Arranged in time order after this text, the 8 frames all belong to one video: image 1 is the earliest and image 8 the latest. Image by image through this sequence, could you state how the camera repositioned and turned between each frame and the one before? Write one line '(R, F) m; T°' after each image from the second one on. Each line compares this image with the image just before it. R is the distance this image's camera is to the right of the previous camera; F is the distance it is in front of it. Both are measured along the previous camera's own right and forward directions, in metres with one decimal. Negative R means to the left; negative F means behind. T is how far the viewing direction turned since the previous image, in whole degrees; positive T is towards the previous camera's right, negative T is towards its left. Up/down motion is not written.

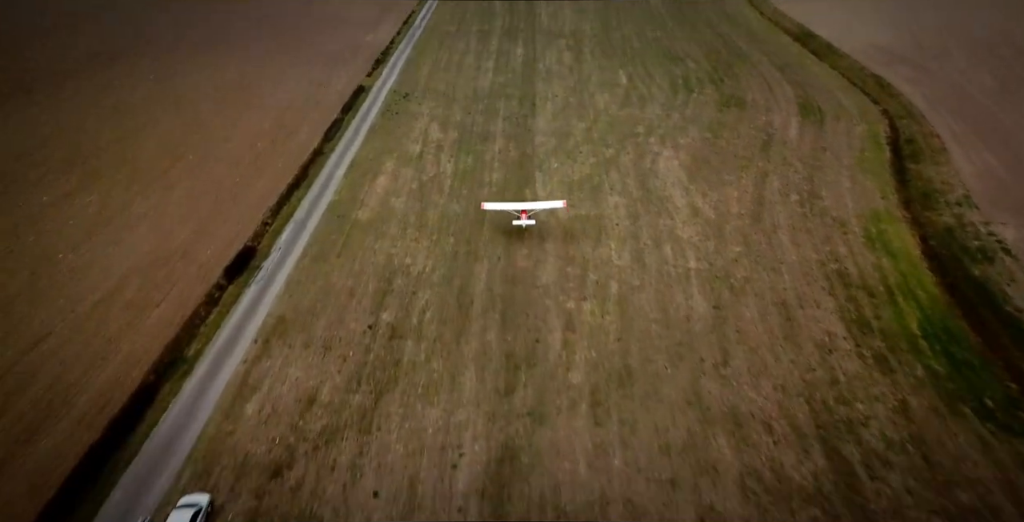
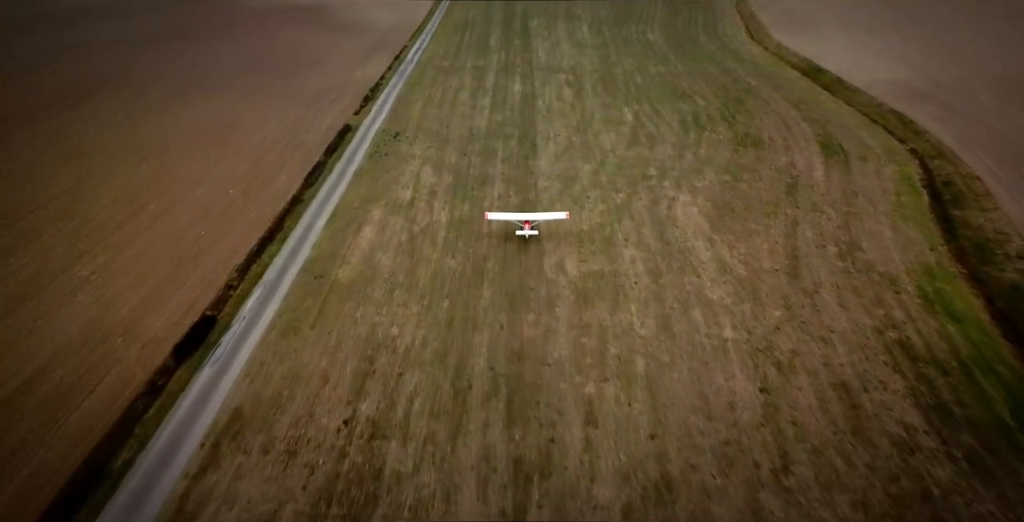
(-0.3, +2.1) m; +1°
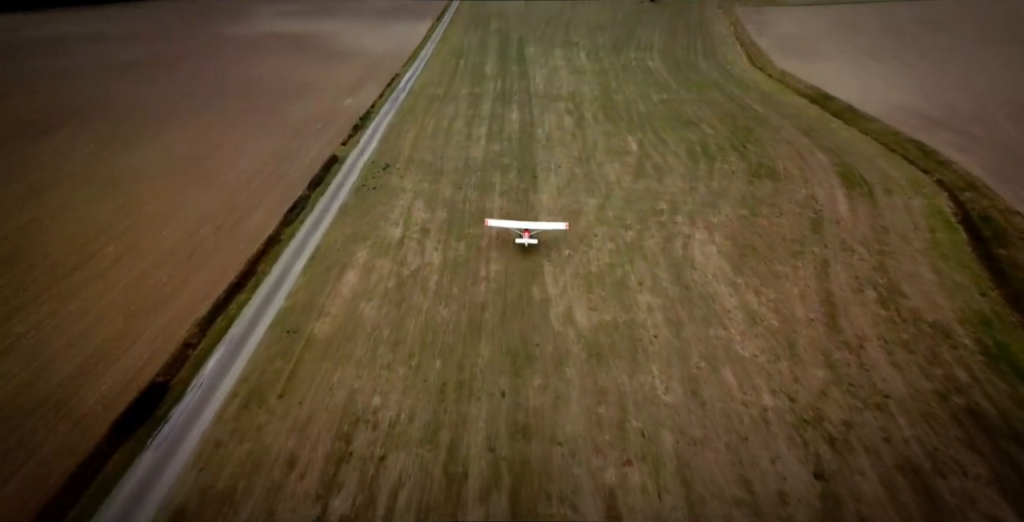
(-0.2, +1.7) m; +1°
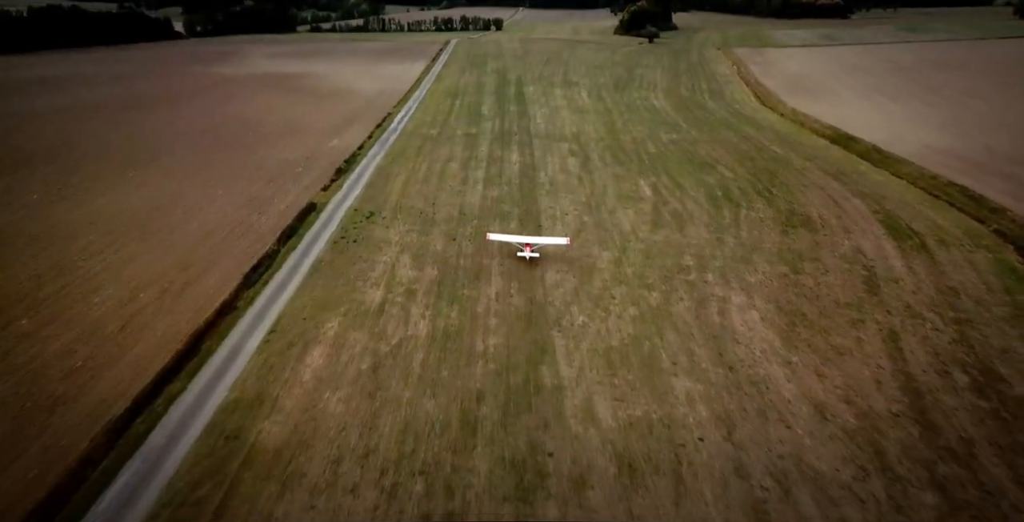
(-0.2, +2.6) m; 0°
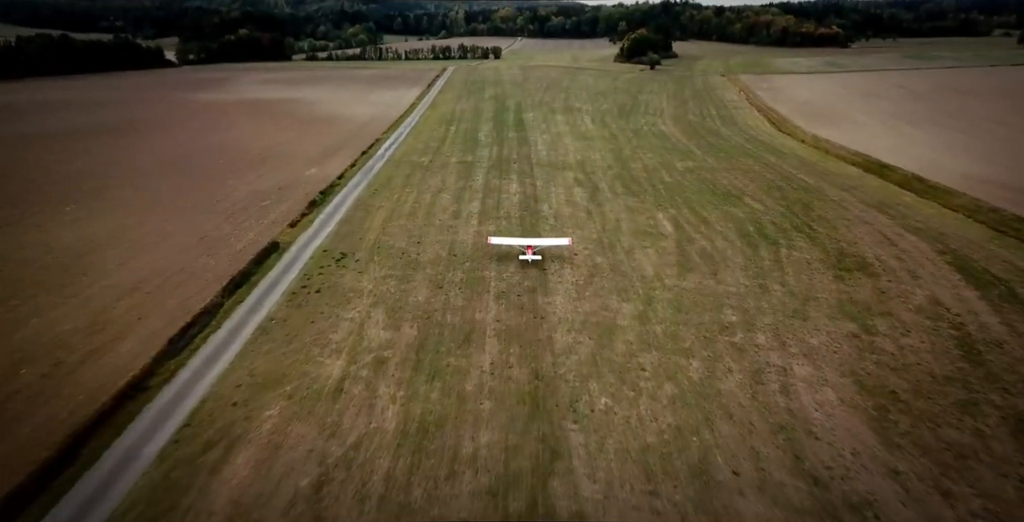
(0.0, +3.1) m; 0°
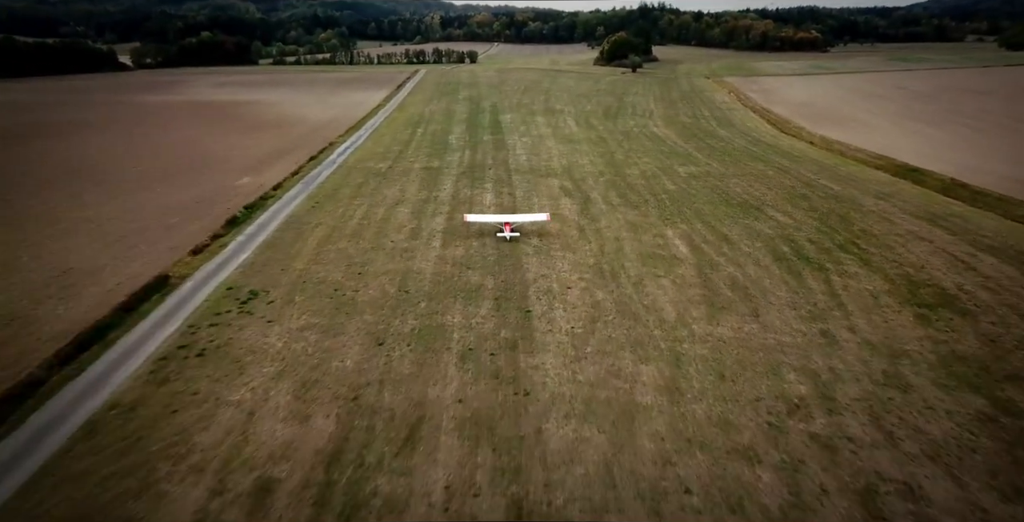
(+0.3, +4.2) m; +2°
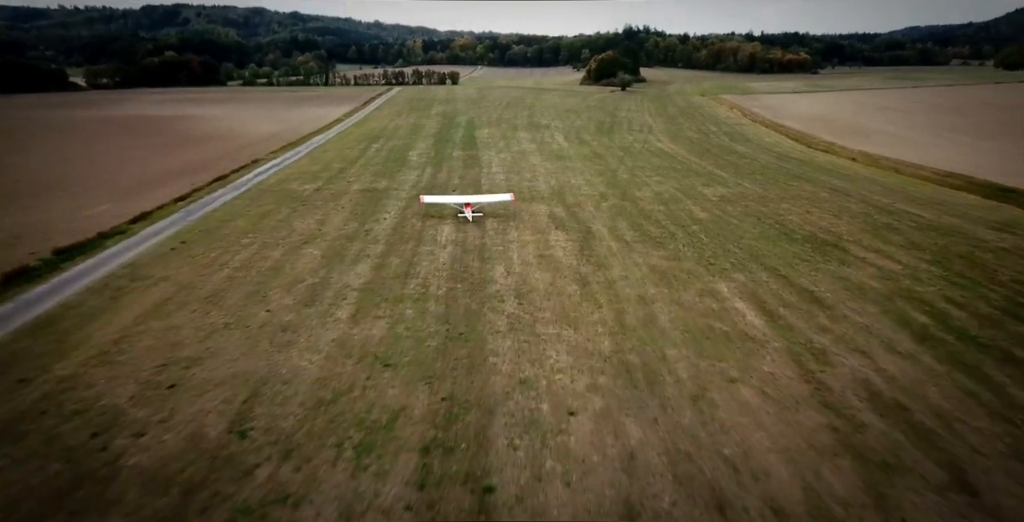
(+0.6, +6.1) m; +2°
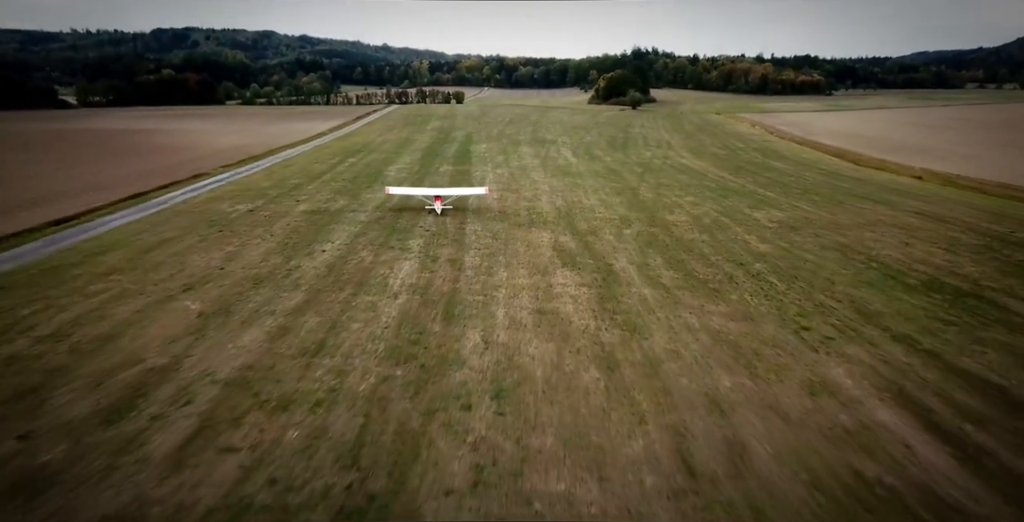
(+0.4, +4.2) m; -1°
